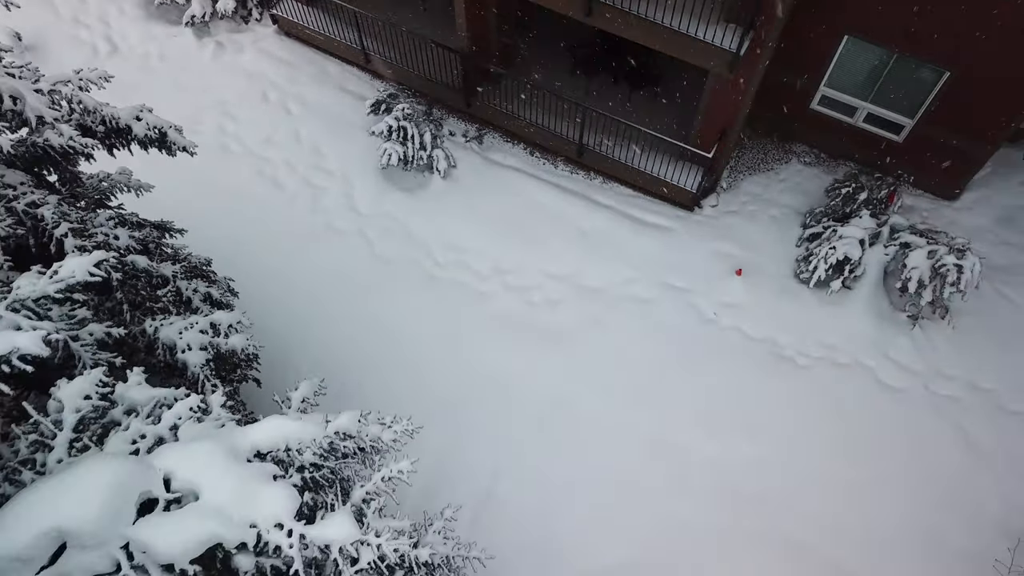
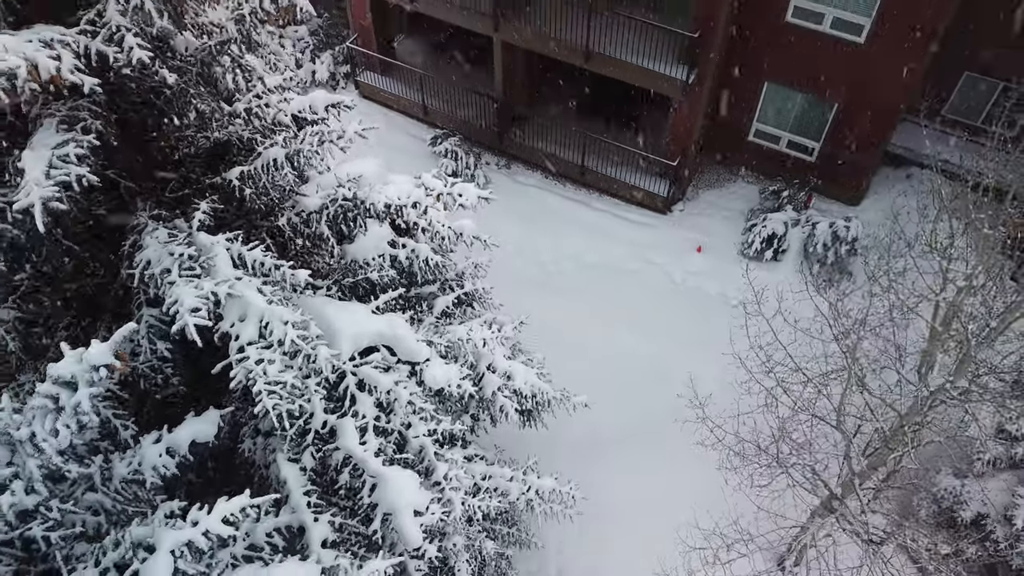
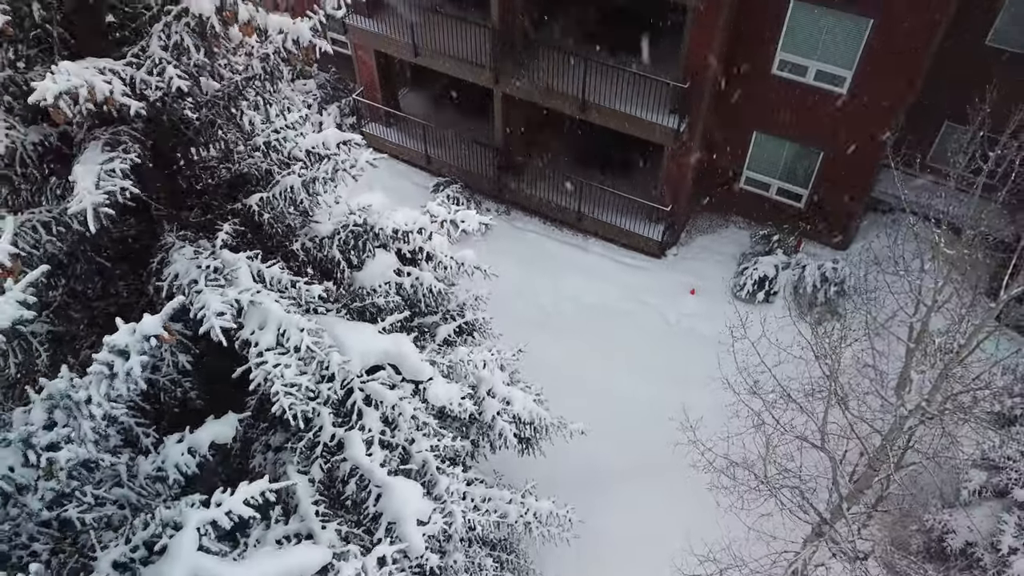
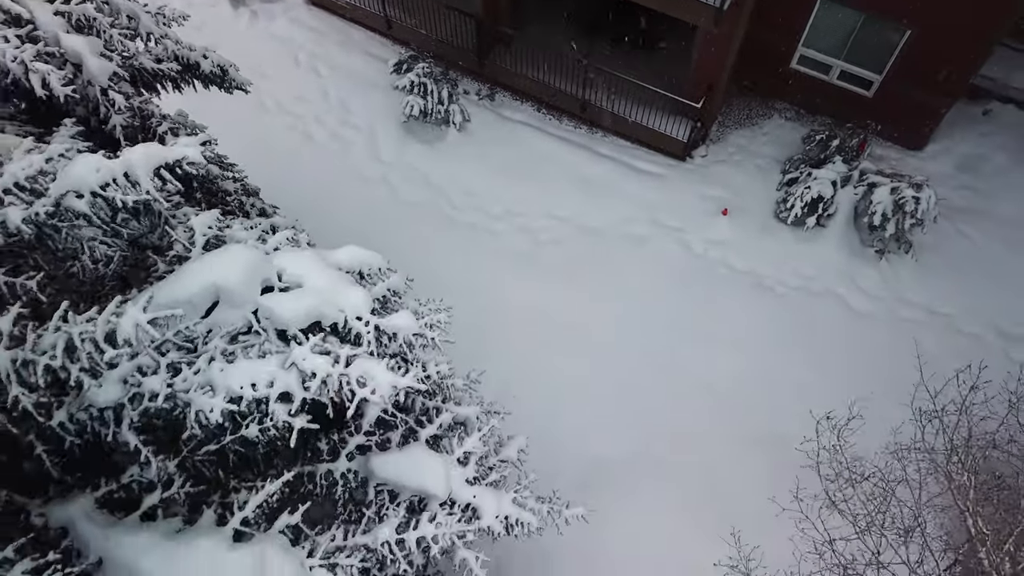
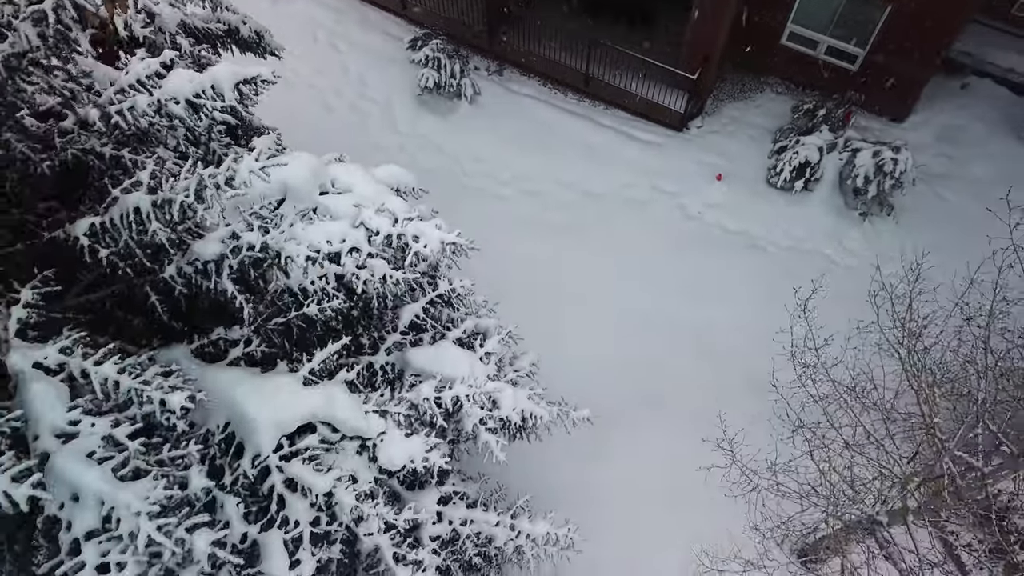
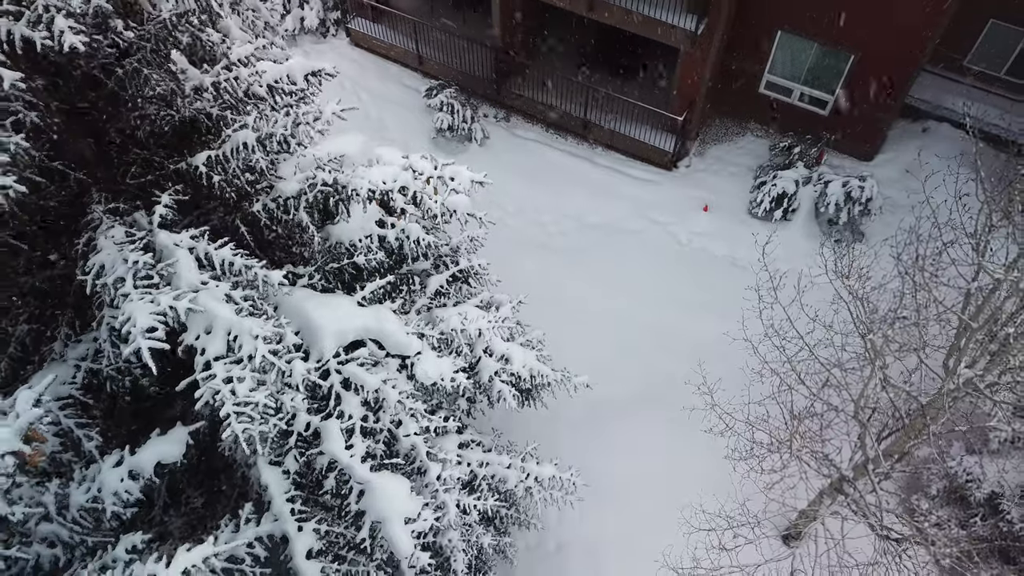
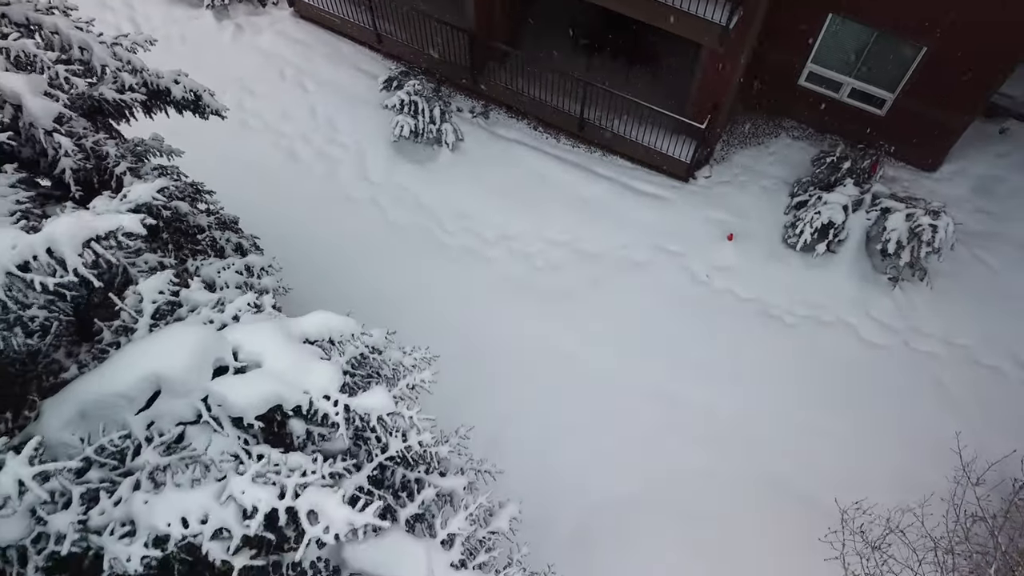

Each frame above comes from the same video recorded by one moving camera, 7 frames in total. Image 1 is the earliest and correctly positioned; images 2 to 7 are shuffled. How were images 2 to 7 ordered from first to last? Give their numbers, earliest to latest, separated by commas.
7, 4, 5, 6, 2, 3
